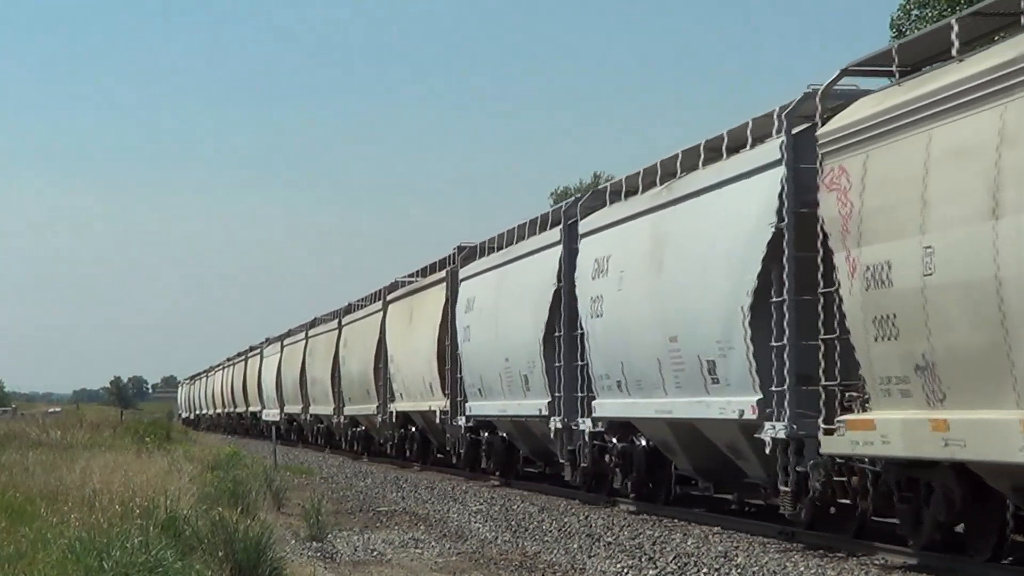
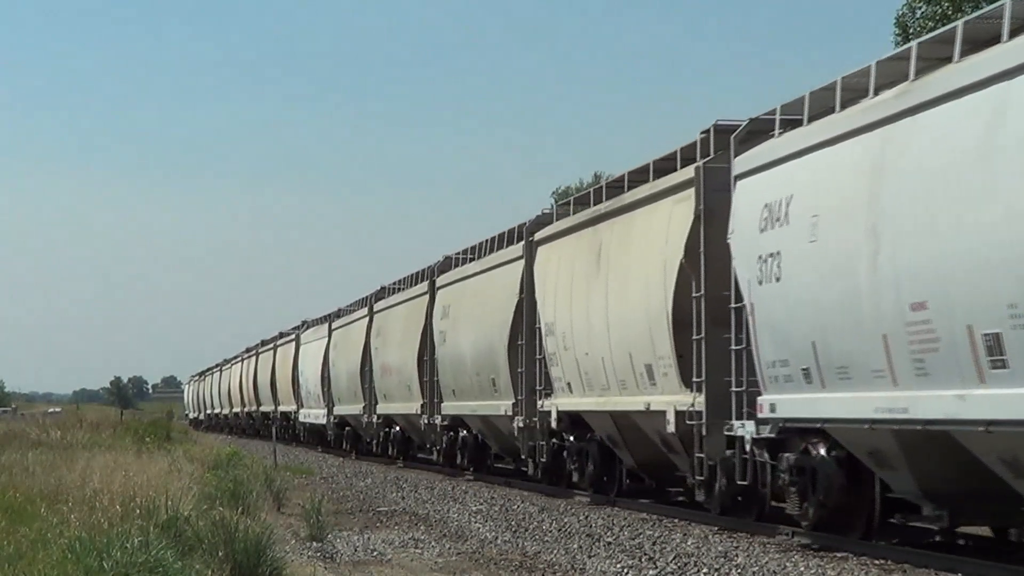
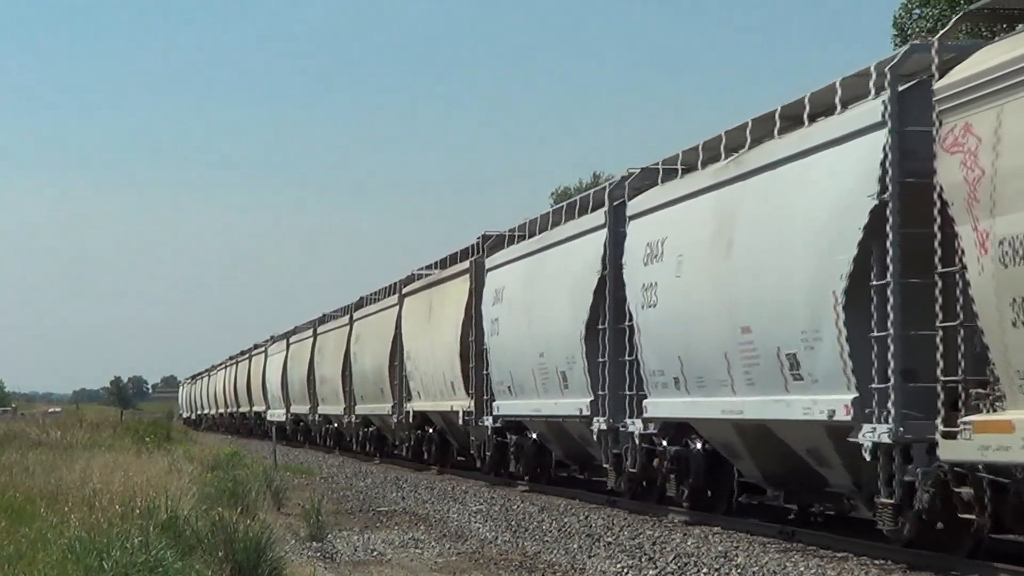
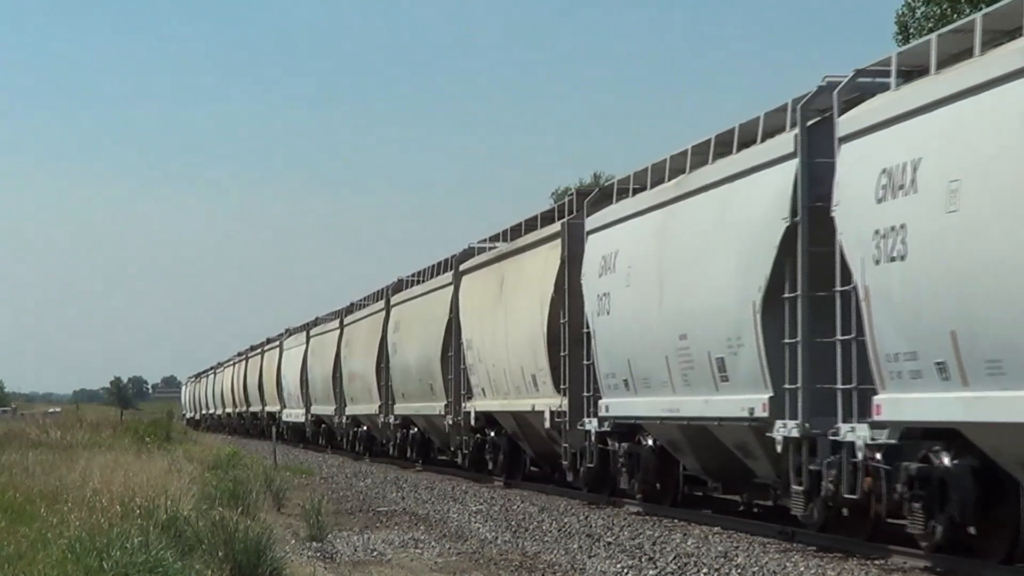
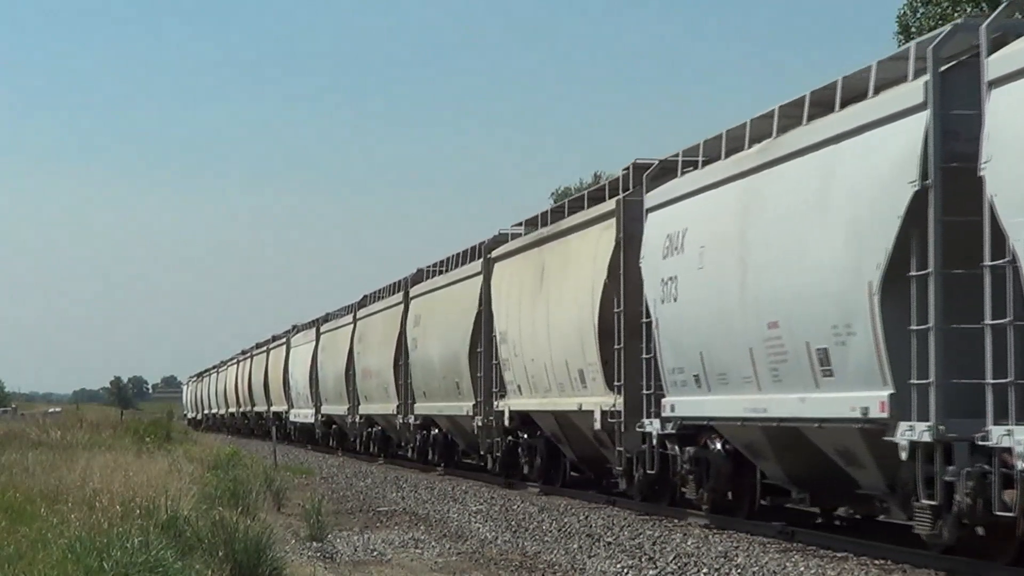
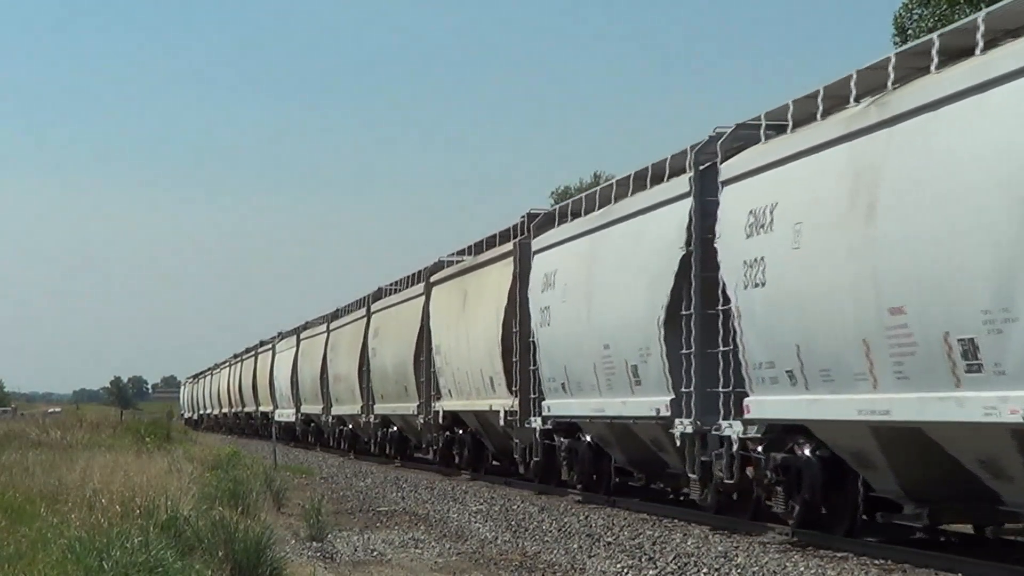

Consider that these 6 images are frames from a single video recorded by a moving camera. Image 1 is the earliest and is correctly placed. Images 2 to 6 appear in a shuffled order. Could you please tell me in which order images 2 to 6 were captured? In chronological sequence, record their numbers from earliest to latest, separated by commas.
3, 6, 4, 5, 2
